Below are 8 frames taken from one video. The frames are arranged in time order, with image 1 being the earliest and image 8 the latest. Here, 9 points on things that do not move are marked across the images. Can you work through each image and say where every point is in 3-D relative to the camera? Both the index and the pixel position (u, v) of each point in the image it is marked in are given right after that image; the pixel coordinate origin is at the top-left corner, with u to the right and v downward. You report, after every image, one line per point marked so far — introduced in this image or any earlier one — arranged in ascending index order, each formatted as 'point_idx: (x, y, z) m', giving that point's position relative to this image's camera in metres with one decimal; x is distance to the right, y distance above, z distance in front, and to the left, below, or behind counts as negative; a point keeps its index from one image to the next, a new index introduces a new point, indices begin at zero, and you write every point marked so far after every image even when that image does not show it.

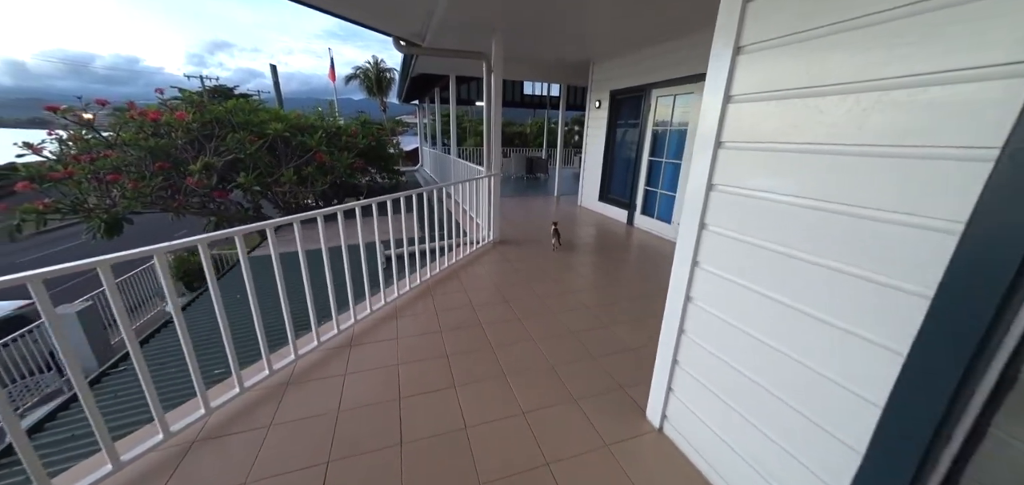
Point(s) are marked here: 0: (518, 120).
0: (+0.3, +5.9, +17.3) m
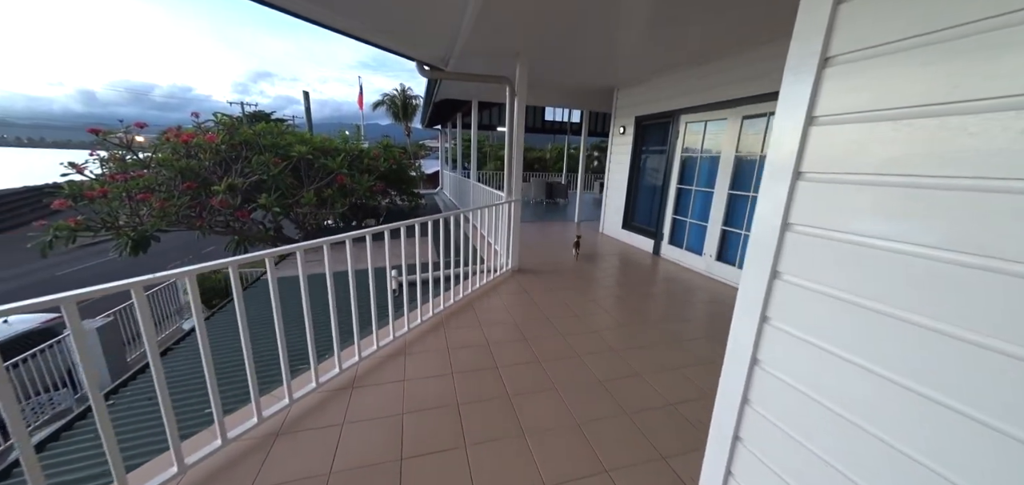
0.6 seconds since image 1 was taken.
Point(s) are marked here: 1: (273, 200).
0: (+1.3, +4.7, +17.4) m
1: (-4.1, +0.7, +6.0) m
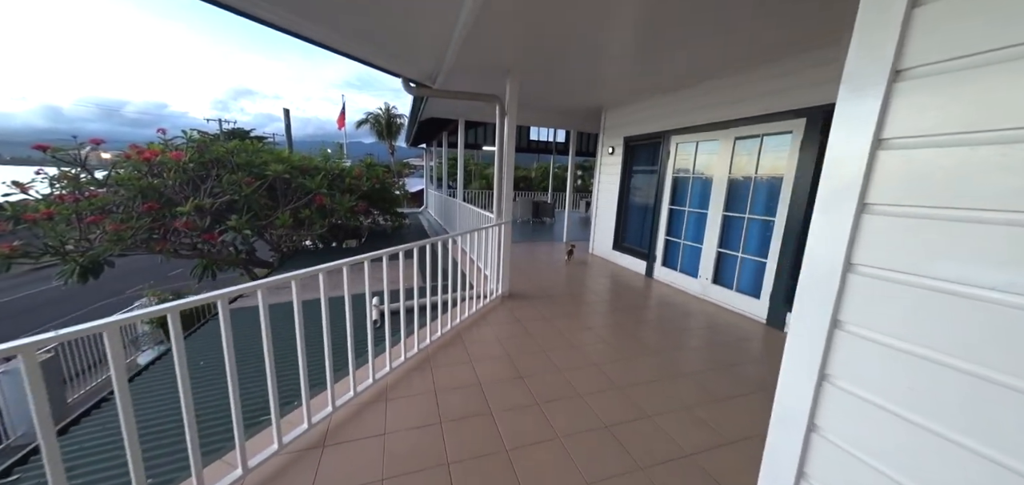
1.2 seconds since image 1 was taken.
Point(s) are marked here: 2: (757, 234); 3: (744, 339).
0: (+0.6, +3.8, +17.4) m
1: (-4.3, +0.3, +5.6) m
2: (+2.5, +0.1, +3.6) m
3: (+2.1, -0.9, +3.2) m
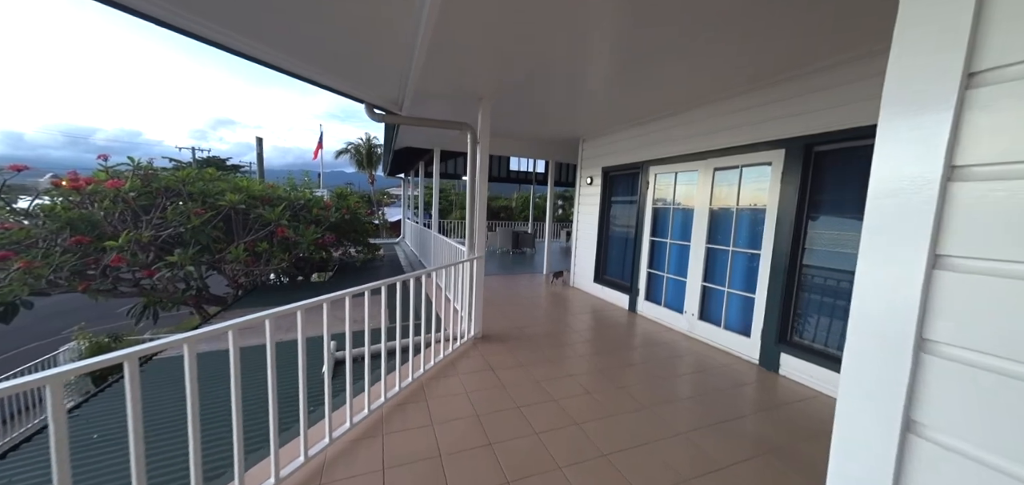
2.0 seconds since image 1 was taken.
0: (-0.4, +2.3, +17.4) m
1: (-4.7, -0.2, +5.1) m
2: (+2.2, -0.2, +3.4) m
3: (+1.8, -1.1, +2.9) m
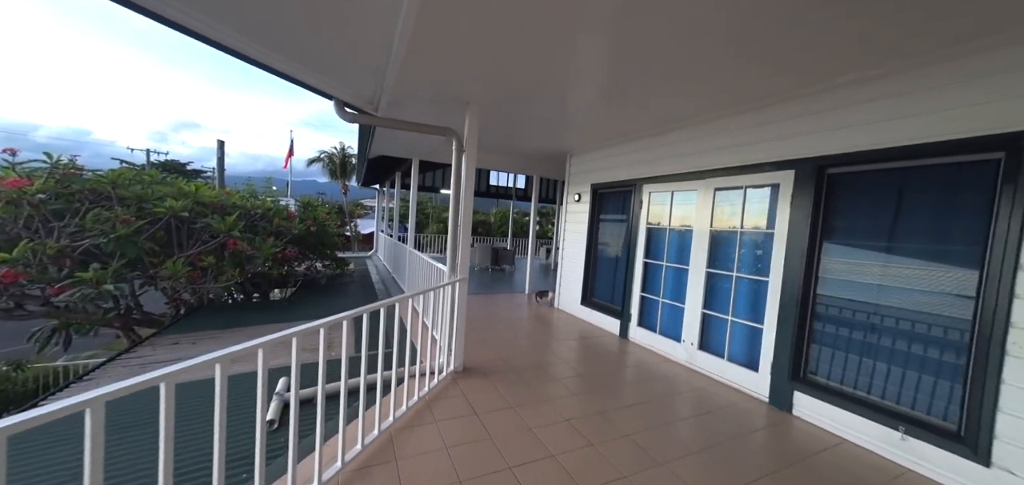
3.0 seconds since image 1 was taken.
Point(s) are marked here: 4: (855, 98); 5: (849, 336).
0: (-1.4, +1.6, +17.1) m
1: (-4.9, -0.3, +4.4) m
2: (+2.1, -0.5, +3.2) m
3: (+1.7, -1.3, +2.6) m
4: (+2.4, +1.0, +2.5) m
5: (+2.4, -0.7, +2.5) m
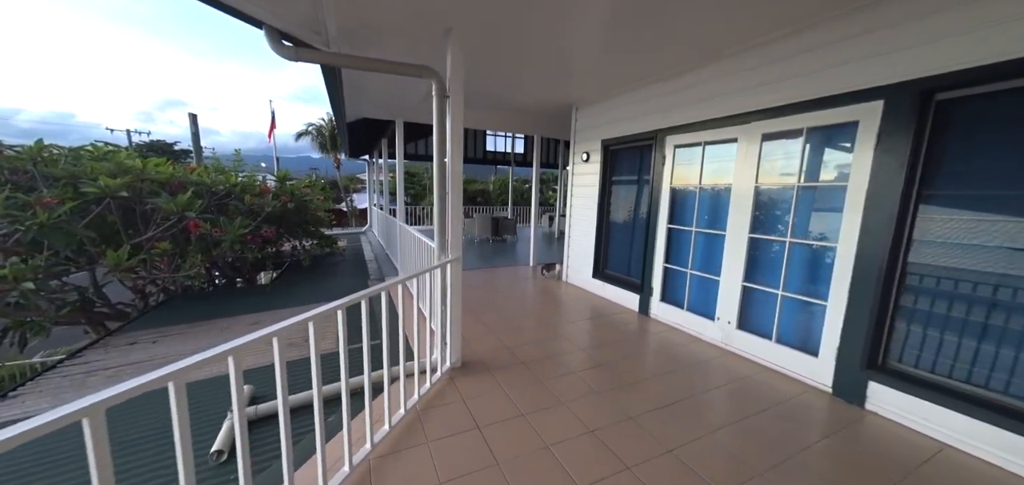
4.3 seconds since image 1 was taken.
0: (-1.4, +3.0, +16.3) m
1: (-4.9, -0.2, +3.9) m
2: (+2.1, -0.2, +2.6) m
3: (+1.8, -1.1, +2.1) m
4: (+2.4, +1.3, +1.8) m
5: (+2.4, -0.4, +1.9) m
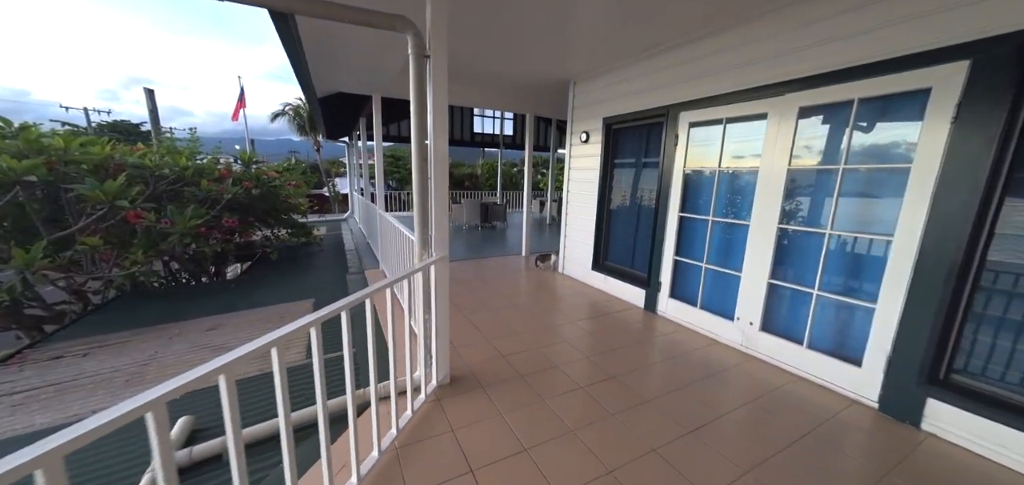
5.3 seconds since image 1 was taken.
0: (-1.9, +3.6, +15.6) m
1: (-4.9, -0.1, +3.3) m
2: (+2.1, -0.1, +2.2) m
3: (+1.8, -1.1, +1.8) m
4: (+2.4, +1.3, +1.4) m
5: (+2.4, -0.4, +1.6) m
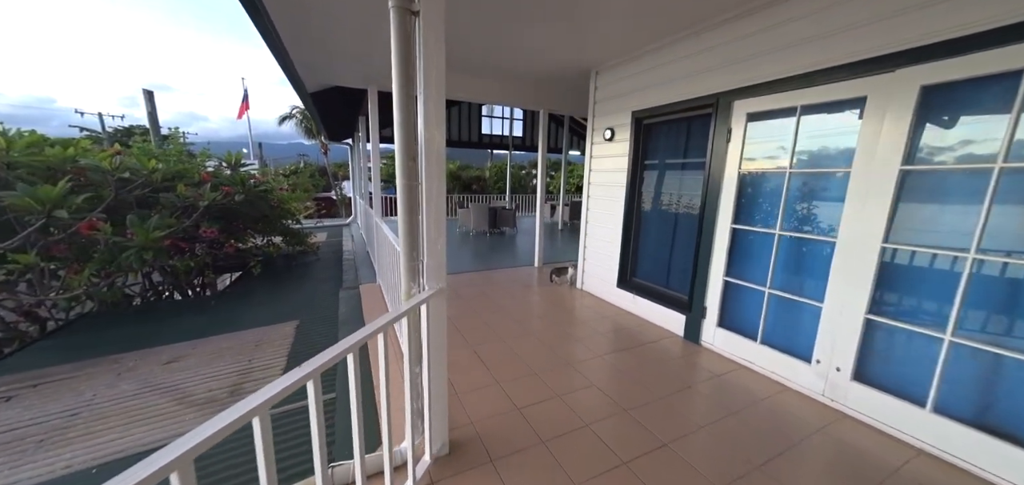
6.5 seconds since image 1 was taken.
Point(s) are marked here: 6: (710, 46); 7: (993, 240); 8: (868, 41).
0: (-1.5, +3.4, +15.1) m
1: (-4.8, -0.3, +2.8) m
2: (+2.2, -0.2, +1.6) m
3: (+1.9, -1.2, +1.2) m
4: (+2.5, +1.2, +0.8) m
5: (+2.5, -0.5, +1.0) m
6: (+1.5, +1.5, +2.8) m
7: (+2.2, 0.0, +1.6) m
8: (+2.0, +1.1, +1.9) m
